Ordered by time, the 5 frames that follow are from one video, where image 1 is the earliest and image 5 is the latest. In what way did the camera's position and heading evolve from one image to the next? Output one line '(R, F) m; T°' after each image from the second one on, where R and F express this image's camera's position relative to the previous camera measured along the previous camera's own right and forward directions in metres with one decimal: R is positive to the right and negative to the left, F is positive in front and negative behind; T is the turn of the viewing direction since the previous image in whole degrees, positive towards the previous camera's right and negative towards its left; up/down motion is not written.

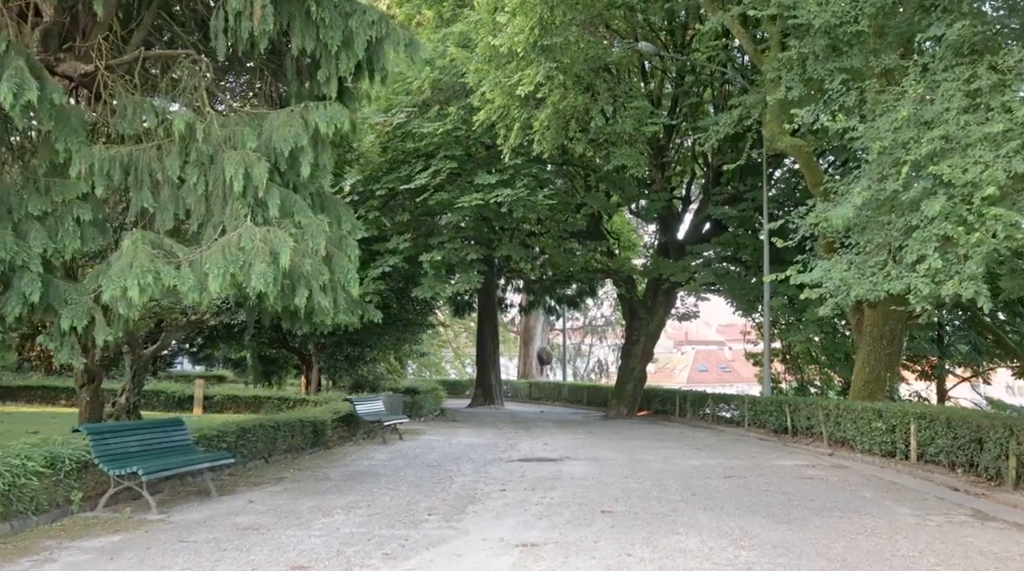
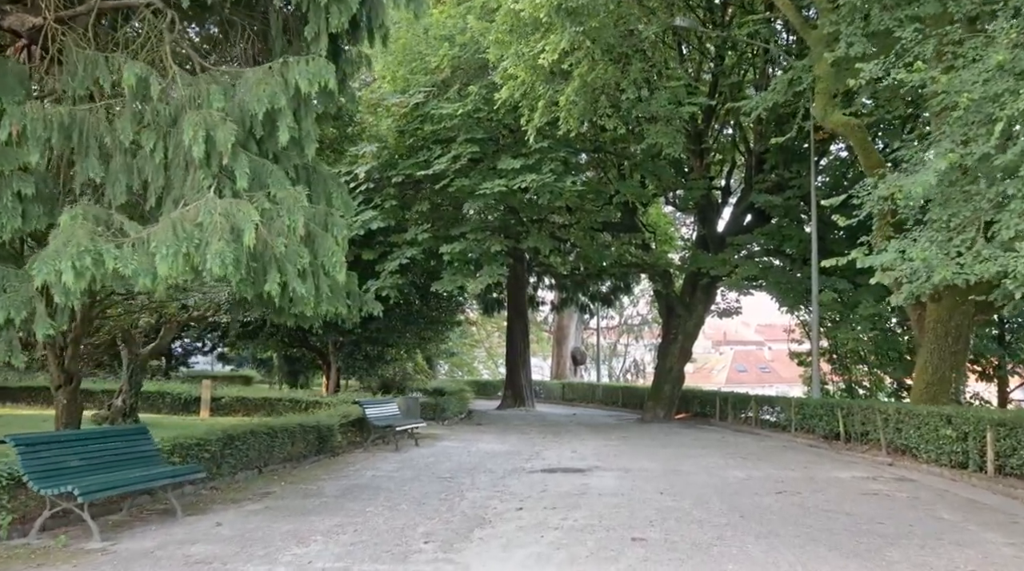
(+0.2, +1.7) m; -2°
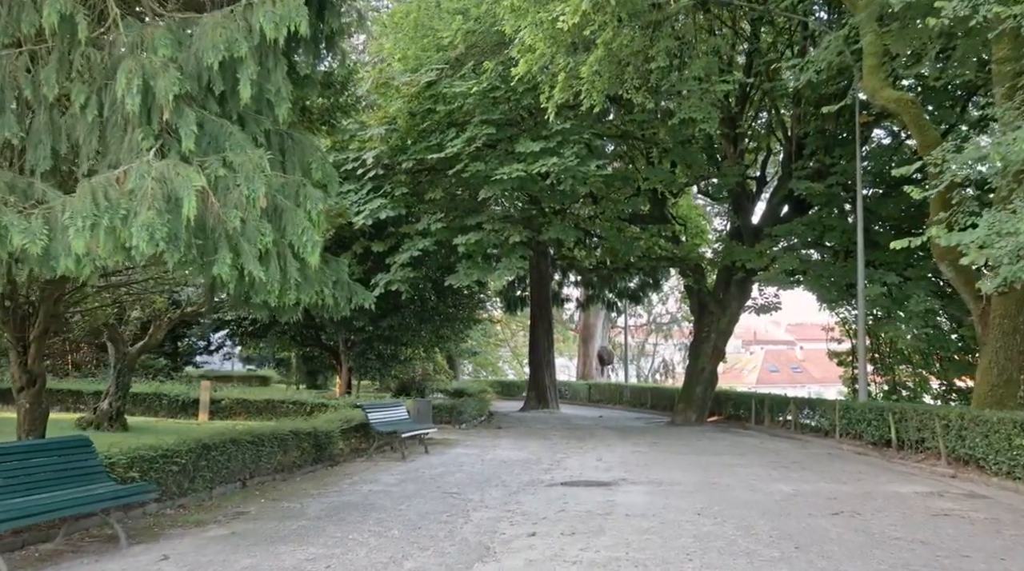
(+0.2, +1.6) m; -2°
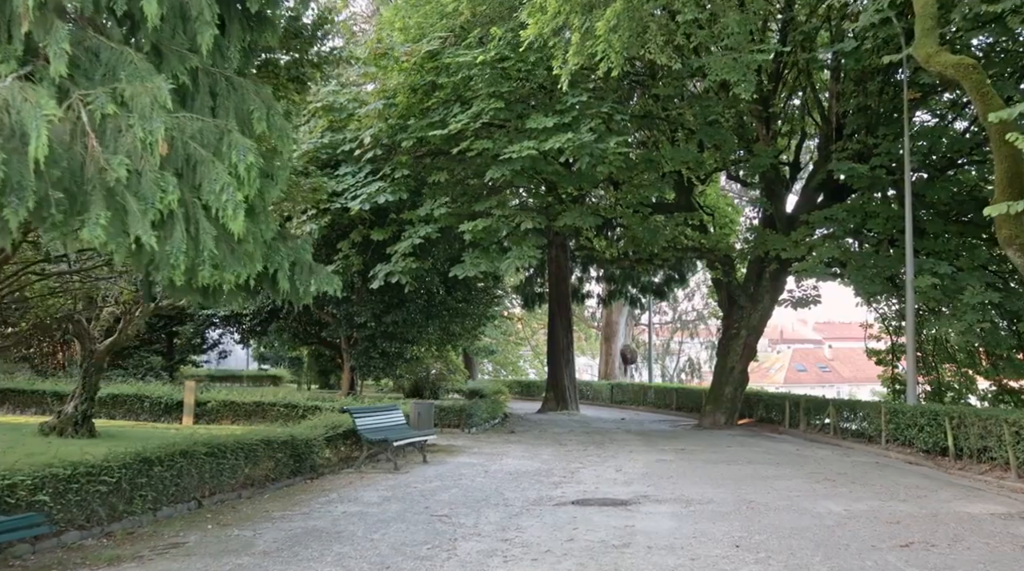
(+0.3, +1.9) m; -1°
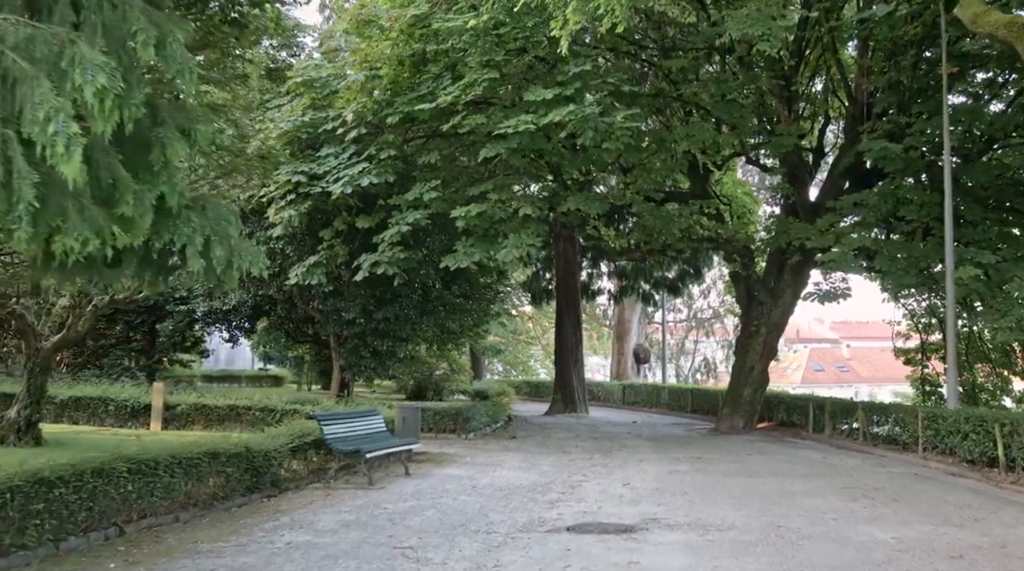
(+0.3, +1.7) m; -1°
